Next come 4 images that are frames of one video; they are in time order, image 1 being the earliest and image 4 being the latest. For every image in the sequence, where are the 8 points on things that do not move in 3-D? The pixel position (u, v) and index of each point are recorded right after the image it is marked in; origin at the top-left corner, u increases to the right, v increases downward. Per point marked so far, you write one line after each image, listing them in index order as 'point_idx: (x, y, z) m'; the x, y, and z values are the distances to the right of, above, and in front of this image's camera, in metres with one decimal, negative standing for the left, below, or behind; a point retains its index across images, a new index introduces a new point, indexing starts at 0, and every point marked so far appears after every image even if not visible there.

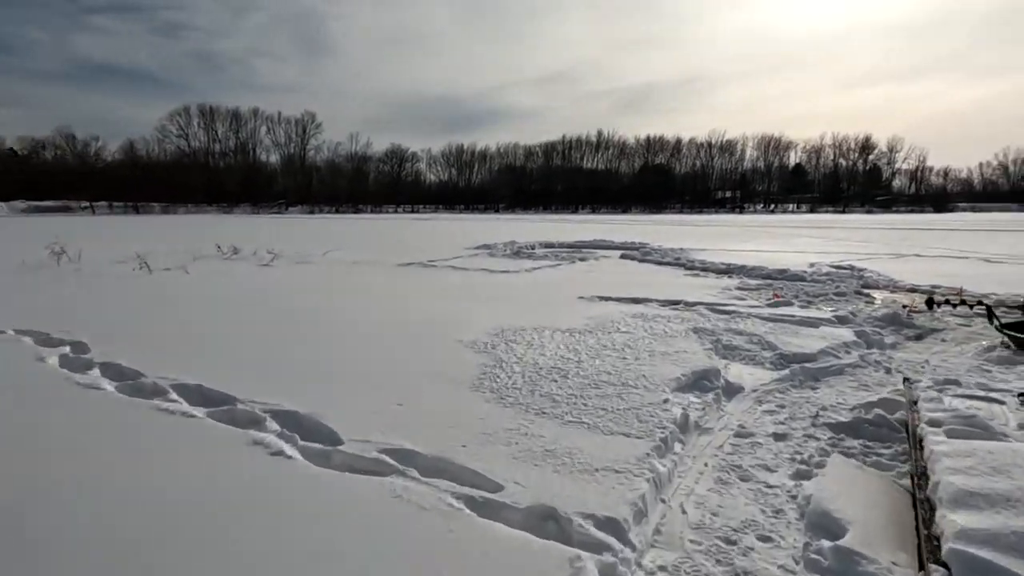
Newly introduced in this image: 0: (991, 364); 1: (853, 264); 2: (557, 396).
0: (+5.9, -1.0, +6.7) m
1: (+11.3, +0.8, +17.7) m
2: (+0.4, -1.0, +4.9) m
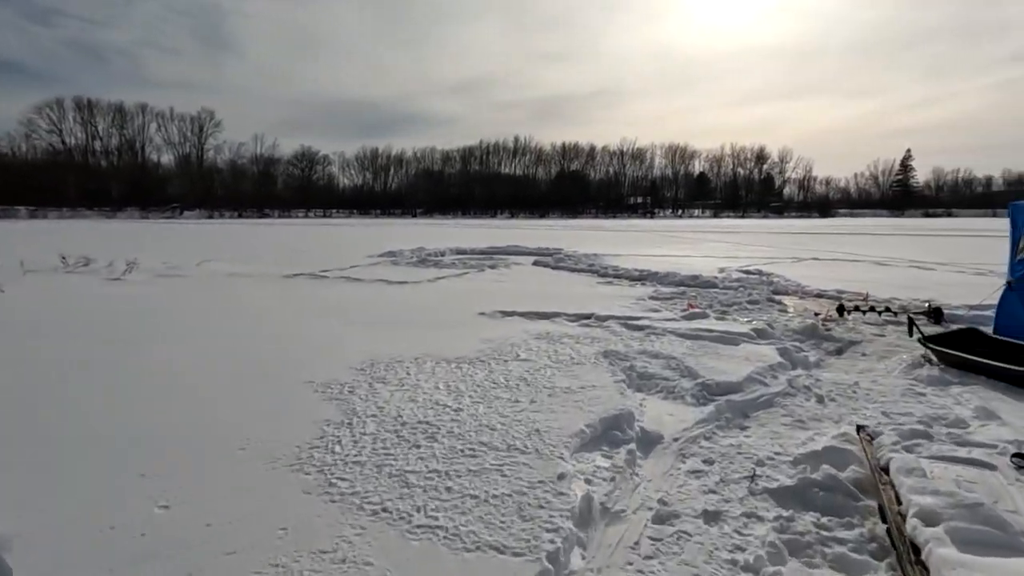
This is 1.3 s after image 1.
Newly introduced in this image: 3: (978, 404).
0: (+4.6, -1.1, +6.0) m
1: (+8.2, +0.6, +17.7) m
2: (-0.6, -1.2, +3.5) m
3: (+4.5, -1.1, +5.2) m
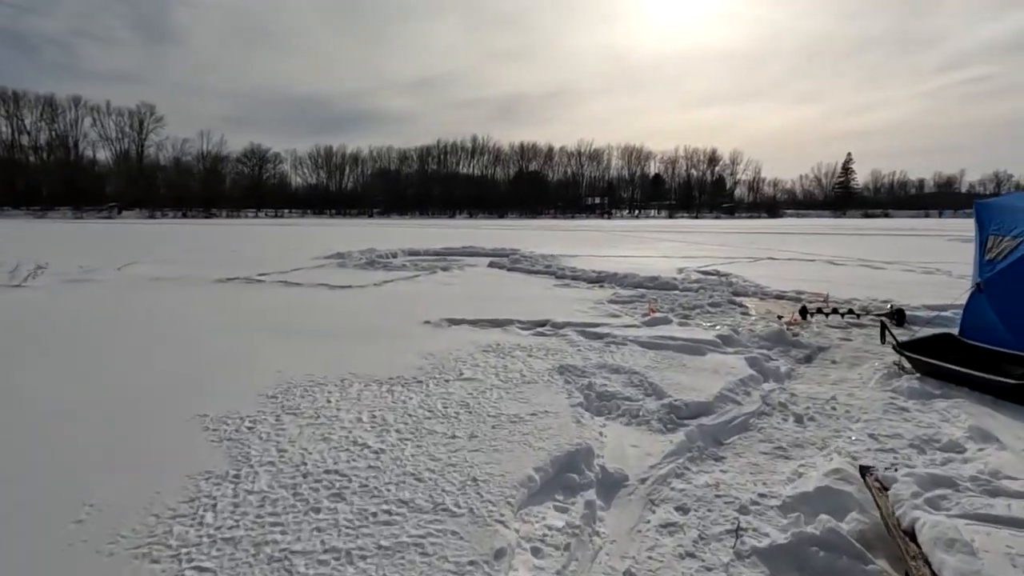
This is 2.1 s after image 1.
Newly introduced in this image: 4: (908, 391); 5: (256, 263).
0: (+4.0, -1.1, +5.5) m
1: (+6.7, +0.6, +17.4) m
2: (-1.0, -1.3, +2.6) m
3: (+4.0, -1.2, +4.7) m
4: (+4.2, -1.1, +5.6) m
5: (-9.1, +0.9, +19.1) m
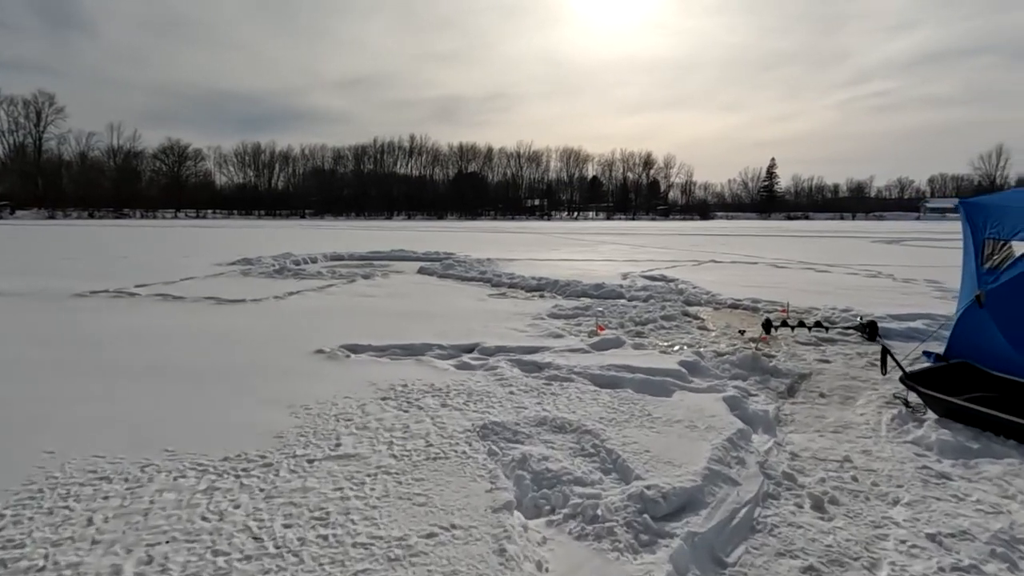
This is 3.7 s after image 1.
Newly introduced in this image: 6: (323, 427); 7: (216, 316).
0: (+3.3, -1.3, +4.1) m
1: (+4.7, +0.4, +16.3) m
2: (-1.4, -1.5, +0.7) m
3: (+3.4, -1.4, +3.3) m
4: (+3.4, -1.3, +4.3) m
5: (-11.3, +0.5, +16.3) m
6: (-1.5, -1.1, +4.4) m
7: (-5.8, -0.5, +10.5) m
